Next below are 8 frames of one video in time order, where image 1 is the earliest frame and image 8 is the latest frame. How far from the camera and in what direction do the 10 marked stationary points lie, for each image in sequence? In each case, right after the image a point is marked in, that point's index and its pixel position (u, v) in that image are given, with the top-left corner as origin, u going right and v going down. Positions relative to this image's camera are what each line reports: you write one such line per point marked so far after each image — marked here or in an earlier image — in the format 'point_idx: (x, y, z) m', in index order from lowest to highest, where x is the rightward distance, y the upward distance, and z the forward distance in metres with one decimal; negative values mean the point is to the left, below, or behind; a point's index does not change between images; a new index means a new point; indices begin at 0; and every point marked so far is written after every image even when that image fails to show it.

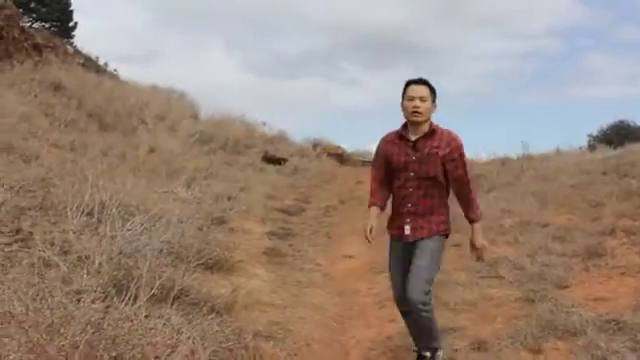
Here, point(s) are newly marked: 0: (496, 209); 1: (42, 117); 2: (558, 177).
0: (+2.6, -0.4, +11.5) m
1: (-6.2, +1.4, +17.1) m
2: (+4.5, 0.0, +14.4) m
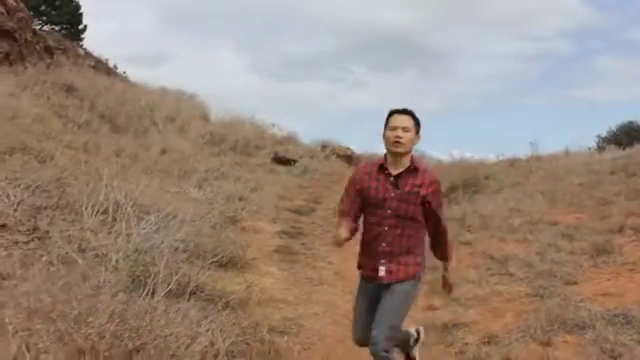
0: (+2.8, -0.4, +11.7) m
1: (-6.0, +1.4, +17.3) m
2: (+4.7, +0.1, +14.5) m
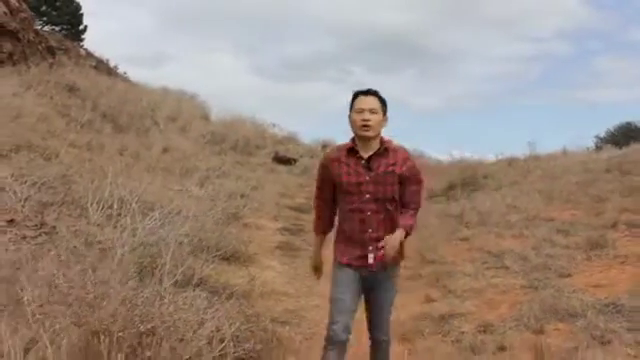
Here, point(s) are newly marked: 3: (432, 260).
0: (+2.8, -0.4, +11.9) m
1: (-6.0, +1.4, +17.5) m
2: (+4.7, +0.1, +14.7) m
3: (+1.3, -1.0, +9.2) m
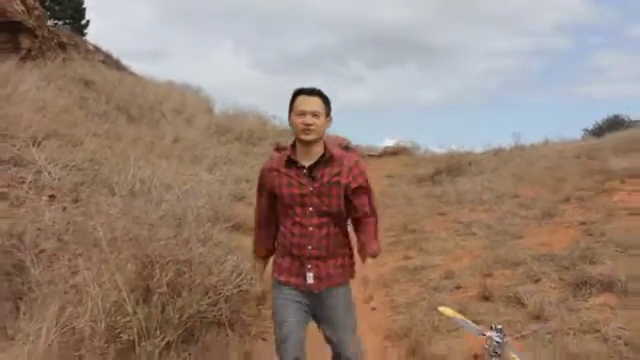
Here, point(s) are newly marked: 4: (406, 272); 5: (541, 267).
0: (+2.8, -0.1, +13.4) m
1: (-6.0, +1.8, +19.1) m
2: (+4.6, +0.4, +16.3) m
3: (+1.3, -0.7, +10.8) m
4: (+0.9, -1.0, +8.3) m
5: (+2.1, -0.8, +7.2) m
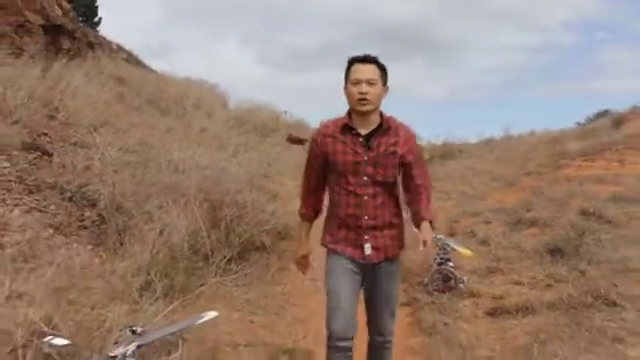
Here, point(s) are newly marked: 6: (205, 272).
0: (+3.0, +0.3, +16.2) m
1: (-5.8, +2.2, +21.9) m
2: (+4.9, +0.8, +19.0) m
3: (+1.5, -0.3, +13.5) m
4: (+1.1, -0.6, +11.1) m
5: (+2.3, -0.5, +9.9) m
6: (-1.2, -1.0, +8.0) m
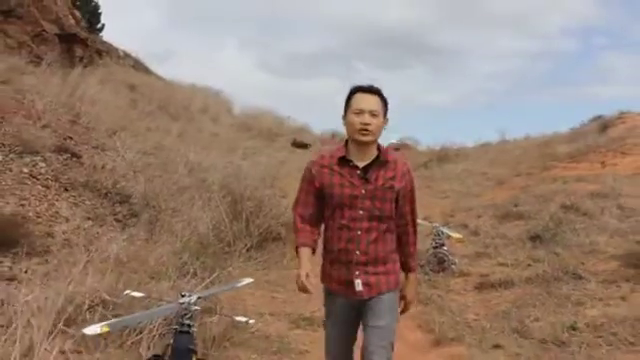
0: (+3.1, +0.3, +17.3) m
1: (-5.6, +2.2, +23.0) m
2: (+5.0, +0.7, +20.1) m
3: (+1.6, -0.3, +14.6) m
4: (+1.2, -0.6, +12.2) m
5: (+2.4, -0.4, +11.1) m
6: (-1.1, -0.9, +9.1) m
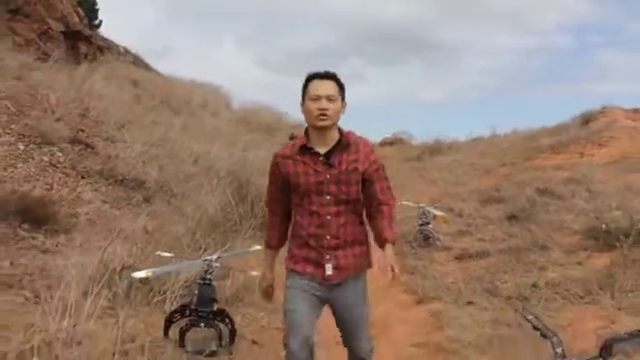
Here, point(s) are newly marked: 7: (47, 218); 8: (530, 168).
0: (+3.1, +0.5, +18.2) m
1: (-5.7, +2.4, +23.9) m
2: (+4.9, +1.0, +21.1) m
3: (+1.6, -0.1, +15.6) m
4: (+1.2, -0.4, +13.1) m
5: (+2.3, -0.2, +12.0) m
6: (-1.1, -0.7, +10.1) m
7: (-3.2, -0.4, +9.1) m
8: (+3.8, +0.2, +13.7) m
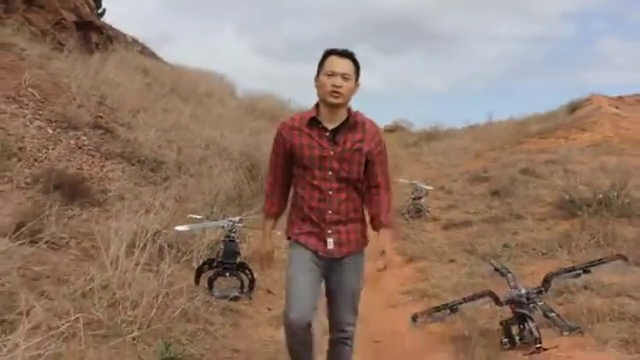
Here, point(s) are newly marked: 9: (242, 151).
0: (+3.1, +0.9, +19.4) m
1: (-5.6, +2.9, +25.1) m
2: (+5.0, +1.4, +22.2) m
3: (+1.6, +0.3, +16.7) m
4: (+1.3, -0.1, +14.3) m
5: (+2.4, +0.1, +13.2) m
6: (-1.0, -0.4, +11.3) m
7: (-3.2, -0.2, +10.3) m
8: (+3.8, +0.6, +14.9) m
9: (-1.5, +0.6, +14.9) m
